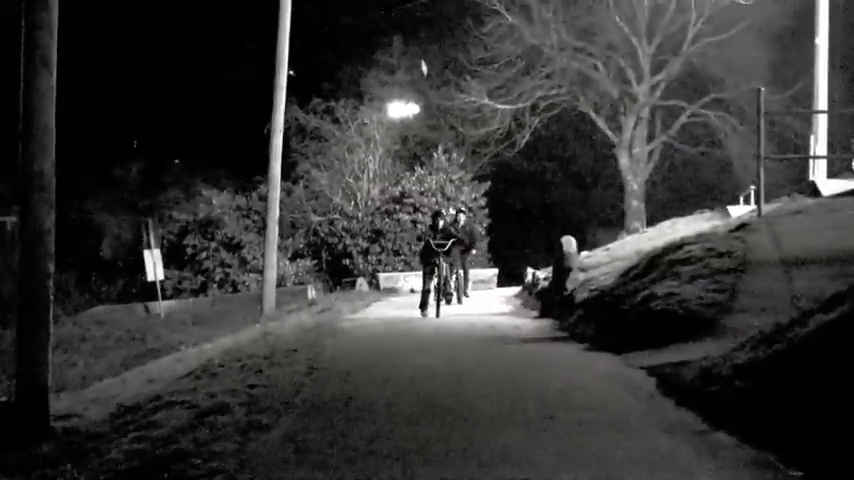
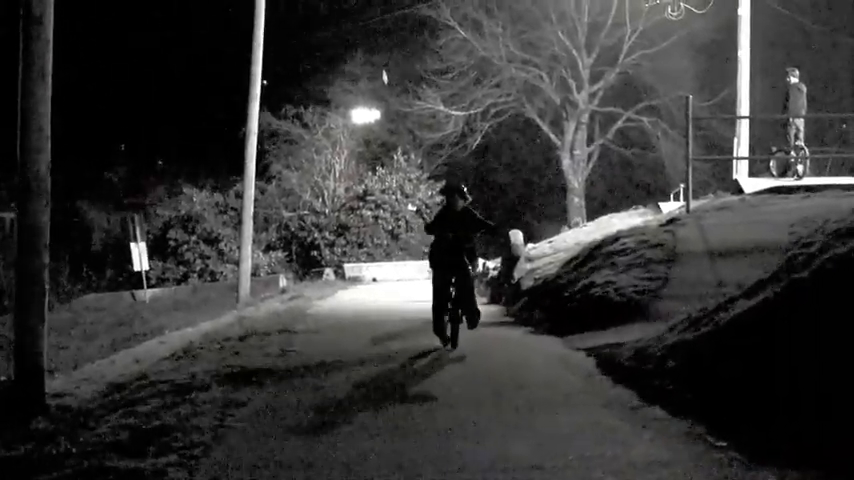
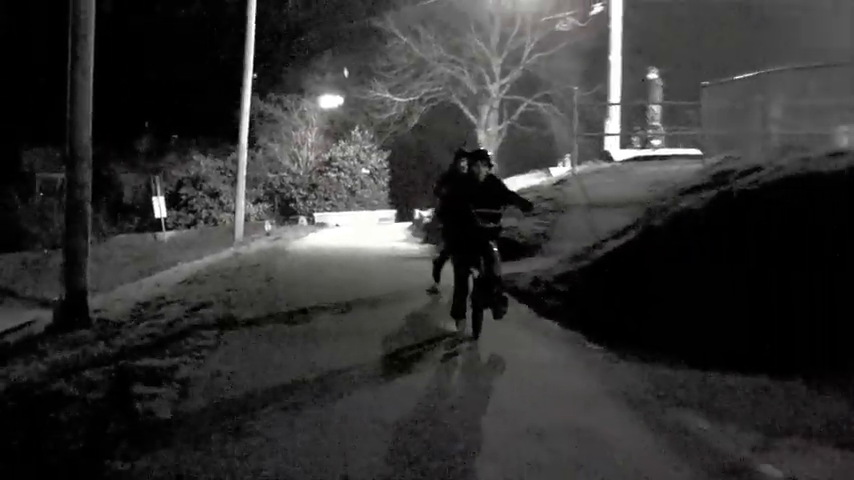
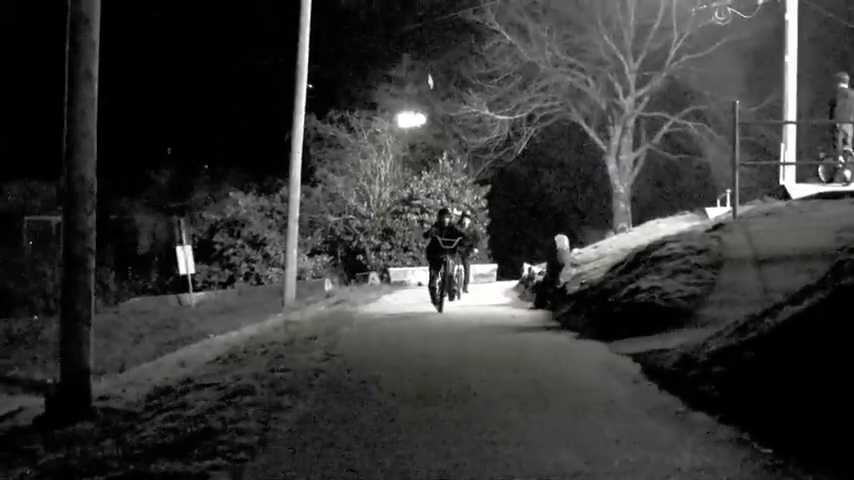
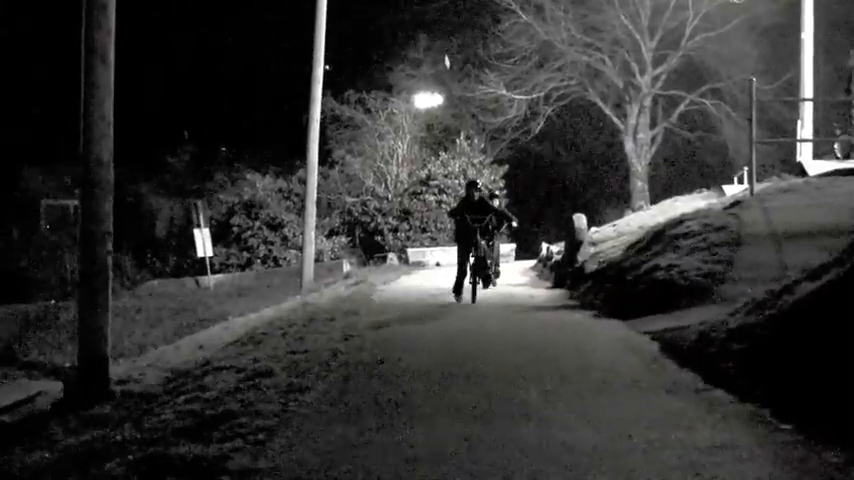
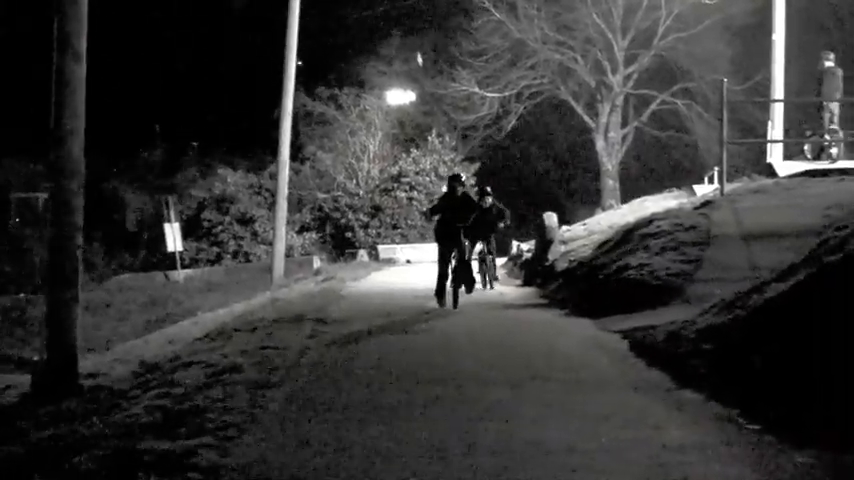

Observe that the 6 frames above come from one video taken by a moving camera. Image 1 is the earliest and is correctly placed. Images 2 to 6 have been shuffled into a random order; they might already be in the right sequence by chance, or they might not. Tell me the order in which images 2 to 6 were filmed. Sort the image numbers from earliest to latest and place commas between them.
4, 5, 6, 2, 3
